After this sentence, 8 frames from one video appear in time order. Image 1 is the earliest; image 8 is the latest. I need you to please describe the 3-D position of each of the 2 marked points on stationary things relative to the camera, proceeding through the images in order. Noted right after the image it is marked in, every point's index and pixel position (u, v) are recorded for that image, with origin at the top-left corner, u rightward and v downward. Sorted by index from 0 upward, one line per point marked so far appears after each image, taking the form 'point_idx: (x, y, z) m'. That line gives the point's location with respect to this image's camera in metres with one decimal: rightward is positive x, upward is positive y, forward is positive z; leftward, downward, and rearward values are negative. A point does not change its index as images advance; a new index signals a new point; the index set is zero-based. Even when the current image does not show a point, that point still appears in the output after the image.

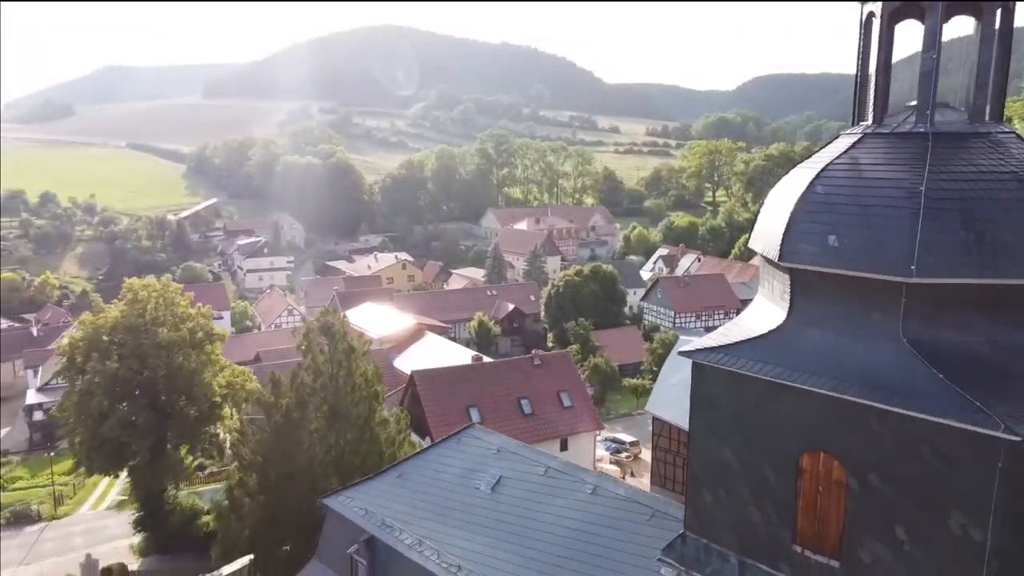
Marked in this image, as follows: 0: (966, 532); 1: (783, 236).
0: (+5.5, -3.0, +7.5) m
1: (+3.7, +0.7, +8.6) m
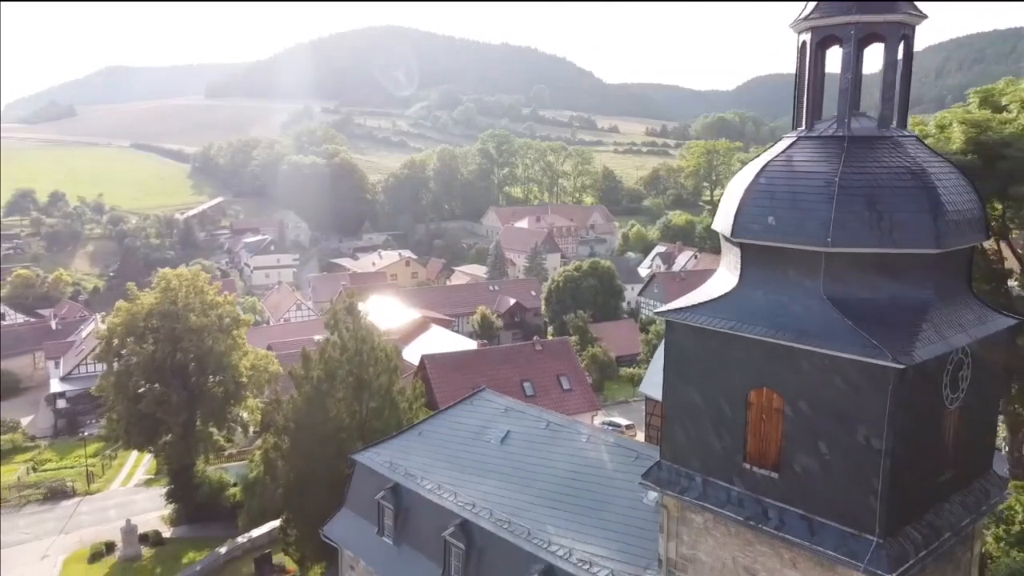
0: (+5.7, -2.5, +9.8) m
1: (+3.9, +1.2, +10.9) m
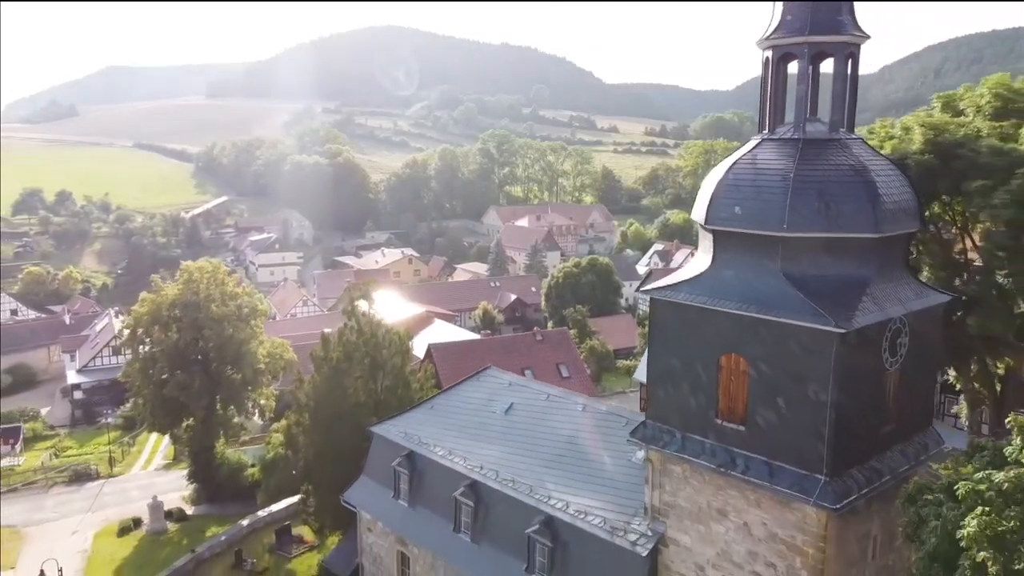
0: (+5.8, -2.0, +11.7) m
1: (+4.0, +1.6, +12.8) m
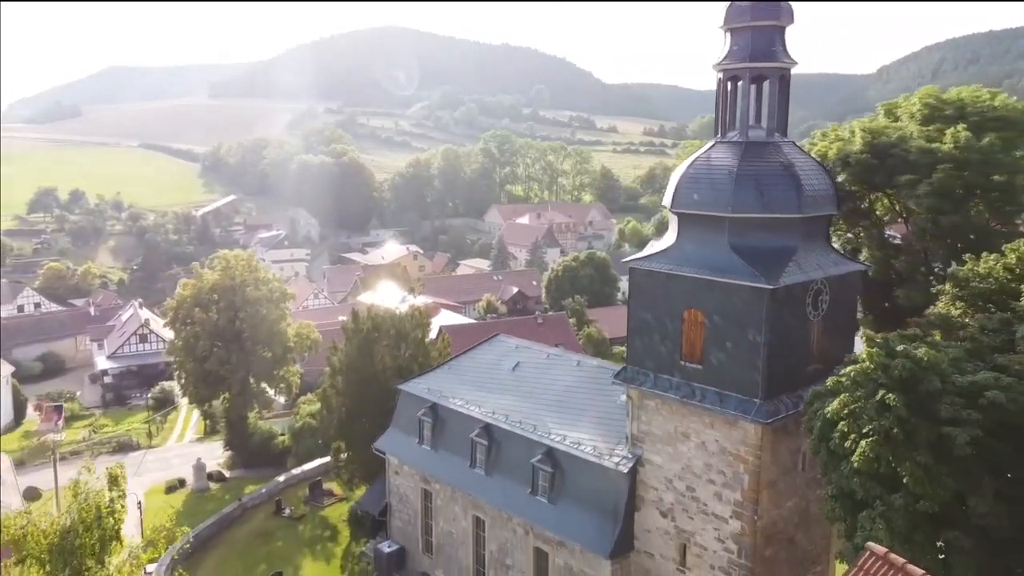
0: (+6.0, -1.3, +15.3) m
1: (+4.2, +2.4, +16.4) m
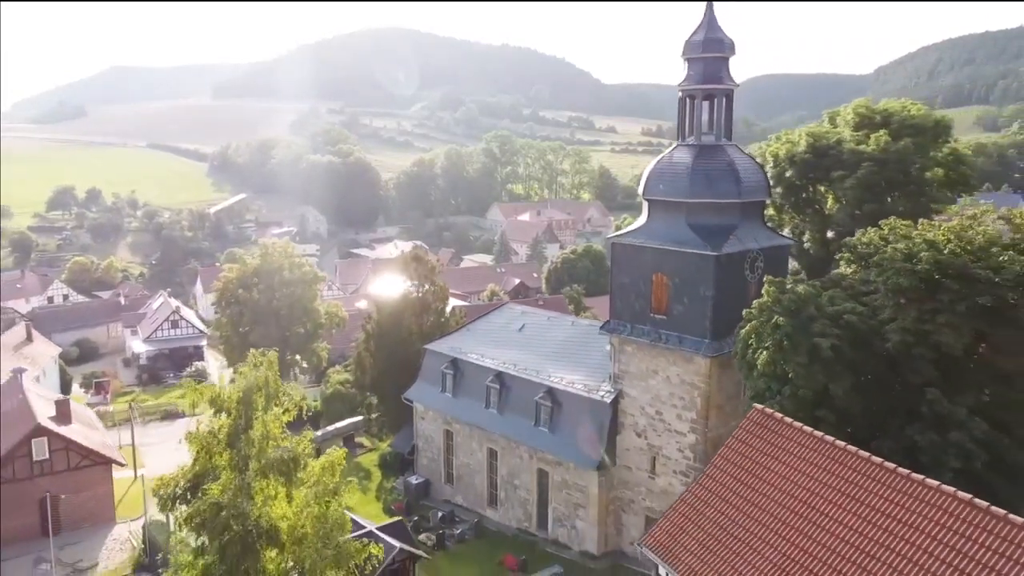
0: (+6.3, -0.2, +20.4) m
1: (+4.5, +3.5, +21.4) m
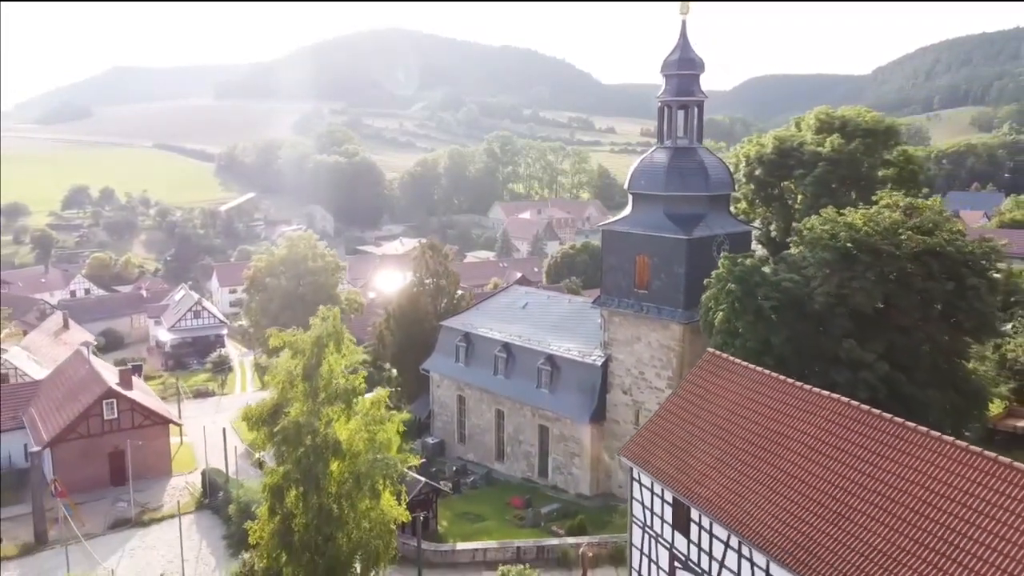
0: (+6.5, +0.6, +24.4) m
1: (+4.8, +4.3, +25.5) m
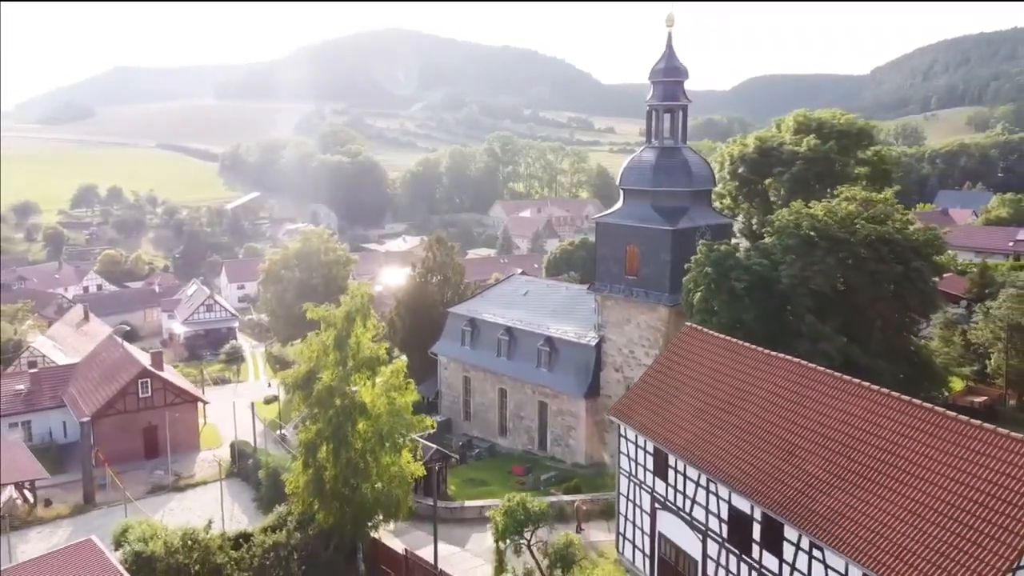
0: (+6.6, +1.2, +27.1) m
1: (+4.9, +4.9, +28.2) m
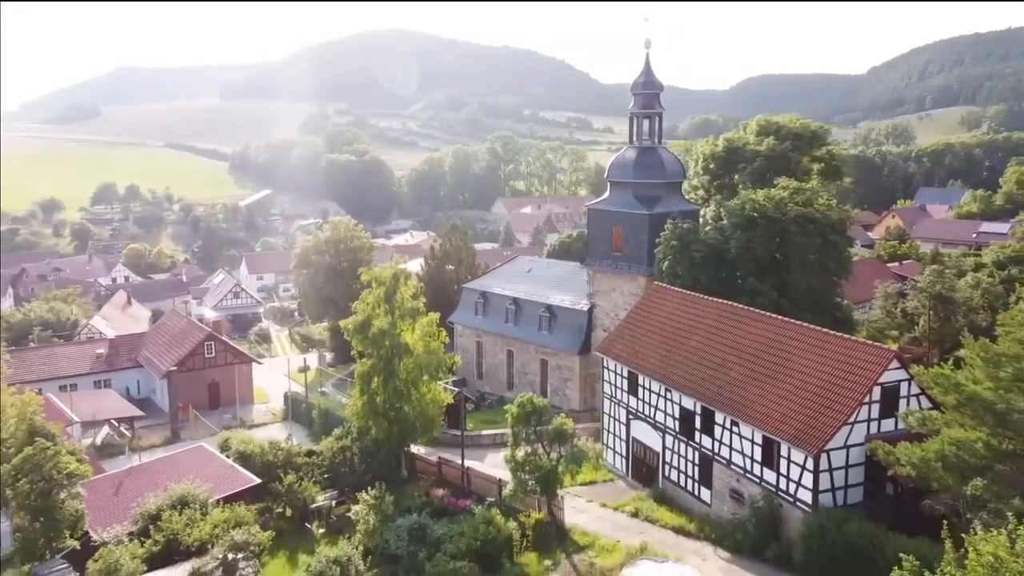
0: (+7.0, +2.6, +33.3) m
1: (+5.2, +6.3, +34.4) m
